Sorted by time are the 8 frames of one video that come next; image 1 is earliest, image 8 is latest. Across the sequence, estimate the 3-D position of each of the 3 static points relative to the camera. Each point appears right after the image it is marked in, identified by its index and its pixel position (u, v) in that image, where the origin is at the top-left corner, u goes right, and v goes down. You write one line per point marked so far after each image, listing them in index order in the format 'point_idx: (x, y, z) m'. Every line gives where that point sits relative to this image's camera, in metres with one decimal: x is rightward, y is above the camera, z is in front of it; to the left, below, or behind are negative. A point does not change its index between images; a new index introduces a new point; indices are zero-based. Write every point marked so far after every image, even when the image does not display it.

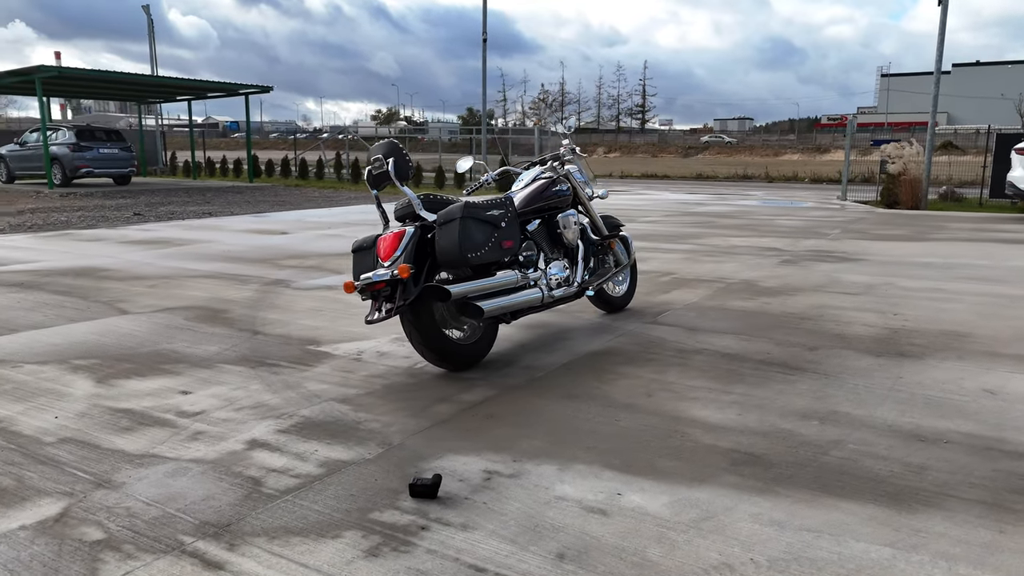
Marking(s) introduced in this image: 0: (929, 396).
0: (+2.1, -0.6, +3.8) m
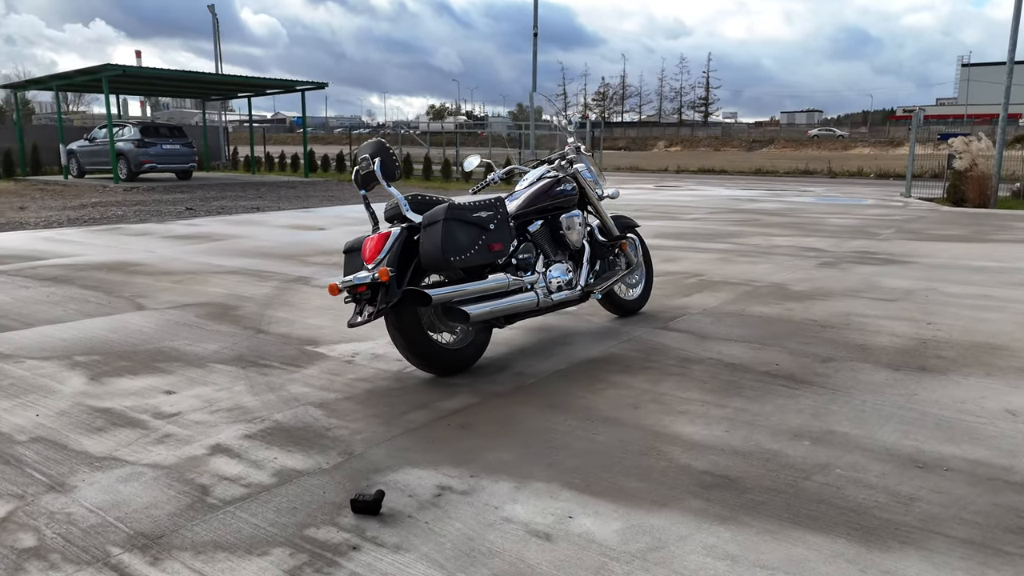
0: (+2.0, -0.6, +3.5) m
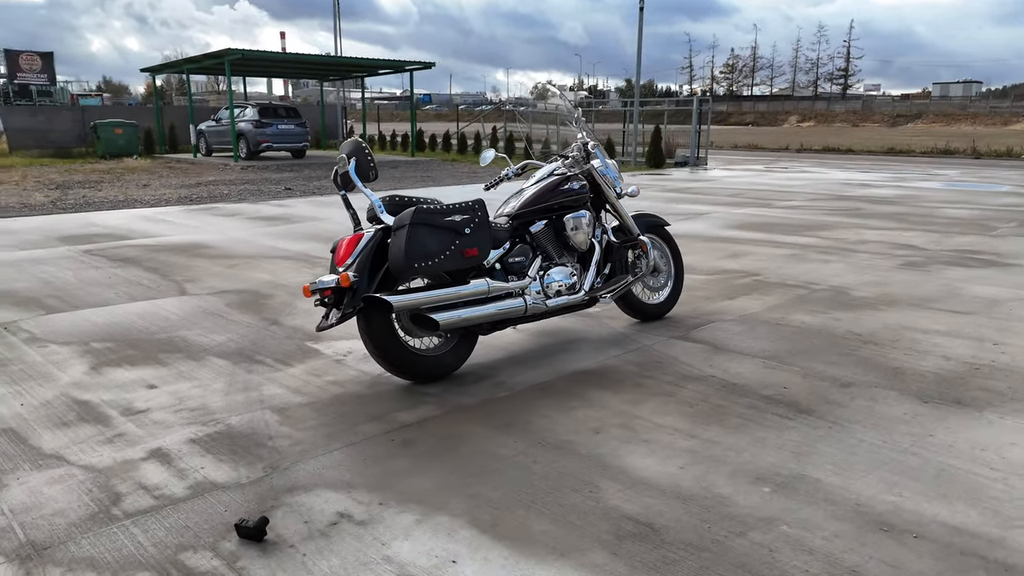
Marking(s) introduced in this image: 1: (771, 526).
0: (+1.7, -0.7, +3.0) m
1: (+0.9, -0.8, +2.6) m
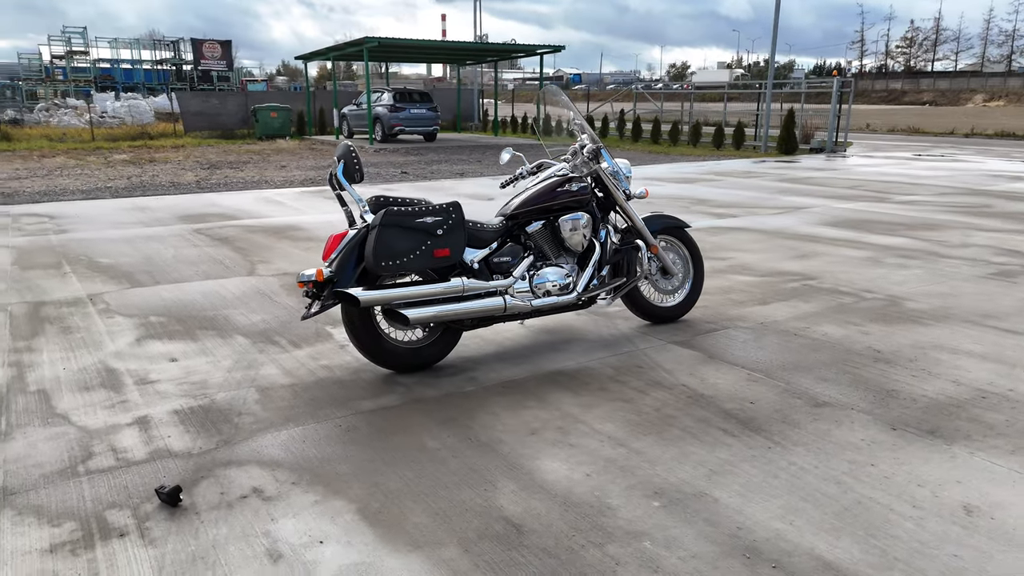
0: (+1.4, -0.8, +2.9) m
1: (+0.4, -0.9, +2.6) m
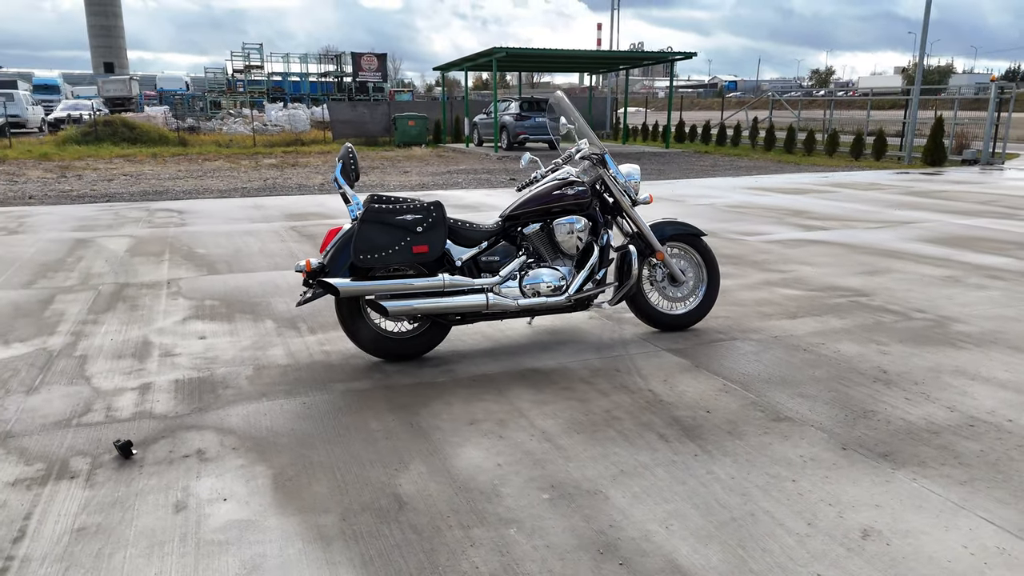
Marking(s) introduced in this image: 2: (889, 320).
0: (+0.9, -0.8, +2.8) m
1: (-0.1, -0.9, +2.7) m
2: (+2.8, -0.2, +5.5) m
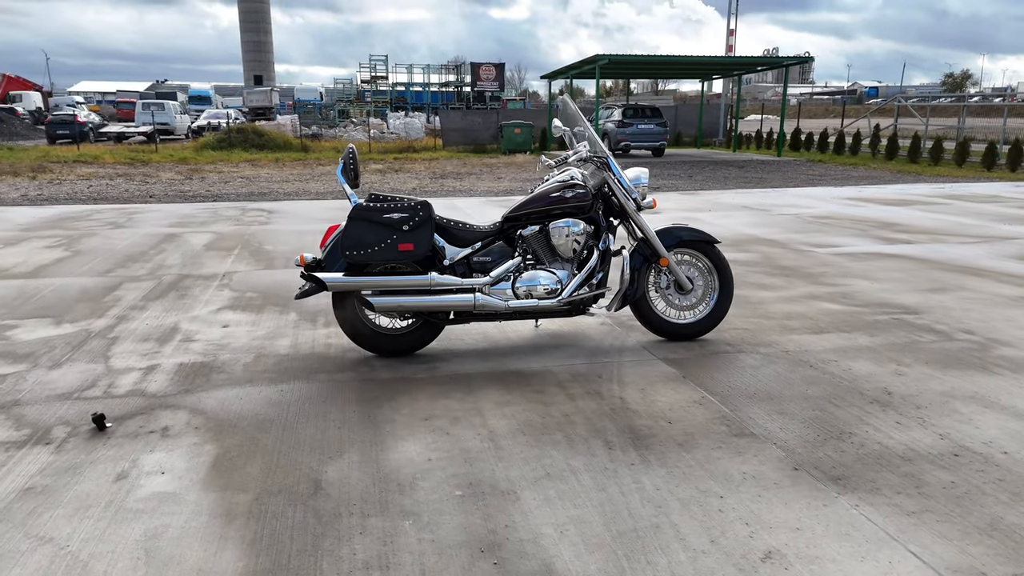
0: (+0.5, -0.9, +2.7) m
1: (-0.4, -0.9, +2.7) m
2: (+2.8, -0.4, +5.1) m
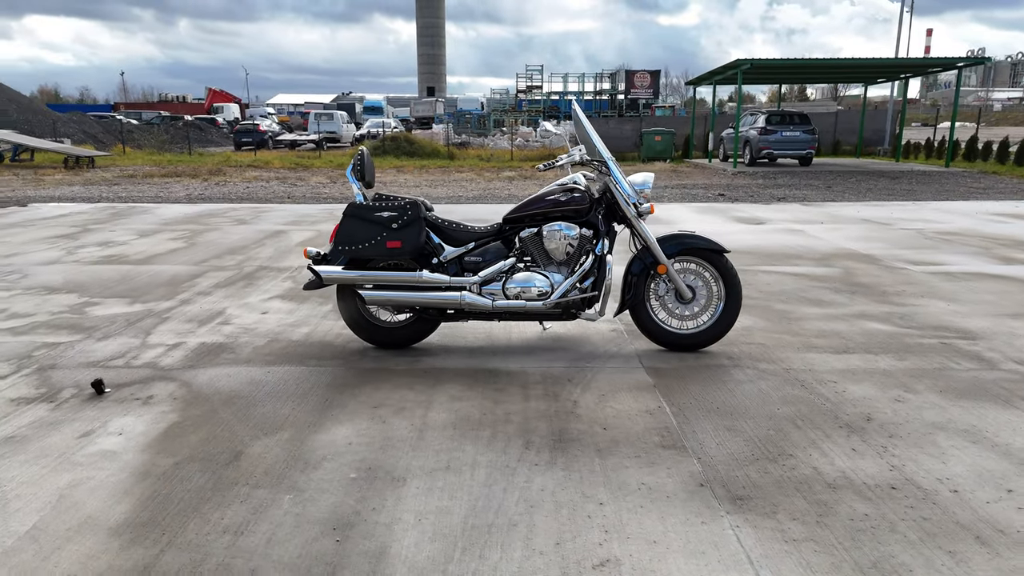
0: (0.0, -0.9, +2.7) m
1: (-0.9, -0.8, +2.9) m
2: (+2.8, -0.5, +4.6) m
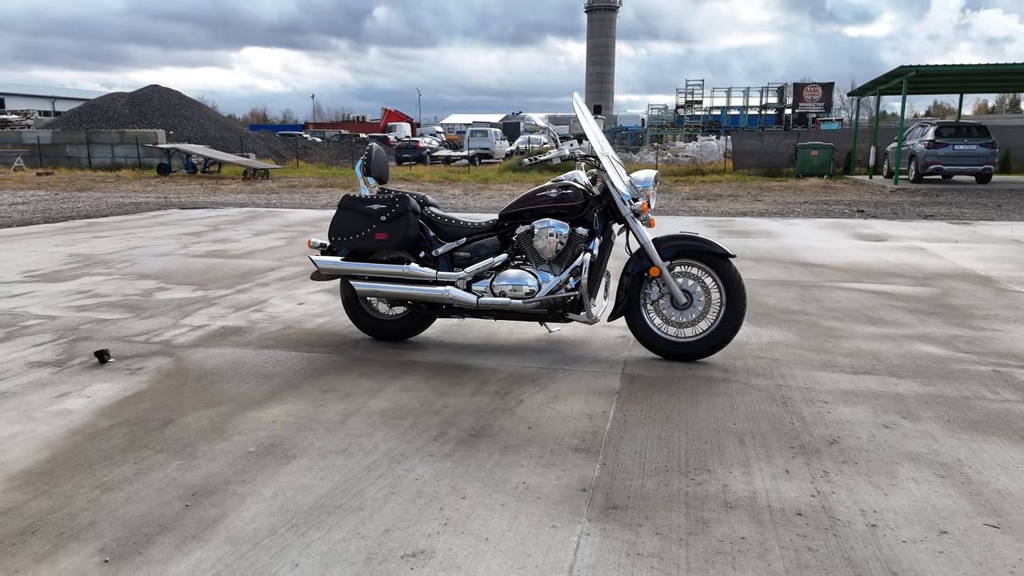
0: (-0.5, -0.8, +2.6) m
1: (-1.4, -0.7, +3.1) m
2: (+2.6, -0.6, +3.9) m
